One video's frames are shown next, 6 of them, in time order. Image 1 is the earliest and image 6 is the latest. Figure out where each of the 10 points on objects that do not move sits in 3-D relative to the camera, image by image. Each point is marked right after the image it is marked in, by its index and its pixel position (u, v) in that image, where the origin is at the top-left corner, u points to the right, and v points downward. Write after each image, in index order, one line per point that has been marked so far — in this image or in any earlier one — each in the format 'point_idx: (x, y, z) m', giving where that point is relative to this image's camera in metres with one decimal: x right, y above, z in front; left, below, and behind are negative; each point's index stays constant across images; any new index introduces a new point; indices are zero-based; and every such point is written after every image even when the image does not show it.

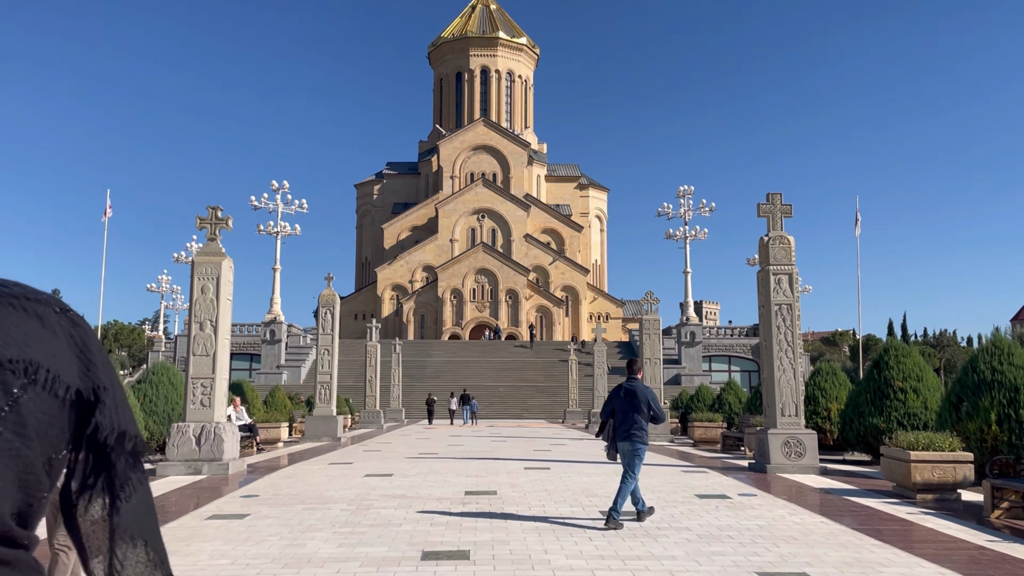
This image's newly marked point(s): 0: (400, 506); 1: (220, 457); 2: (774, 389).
0: (-1.2, -2.3, +8.6) m
1: (-4.2, -2.4, +11.6) m
2: (+4.0, -1.5, +12.3) m
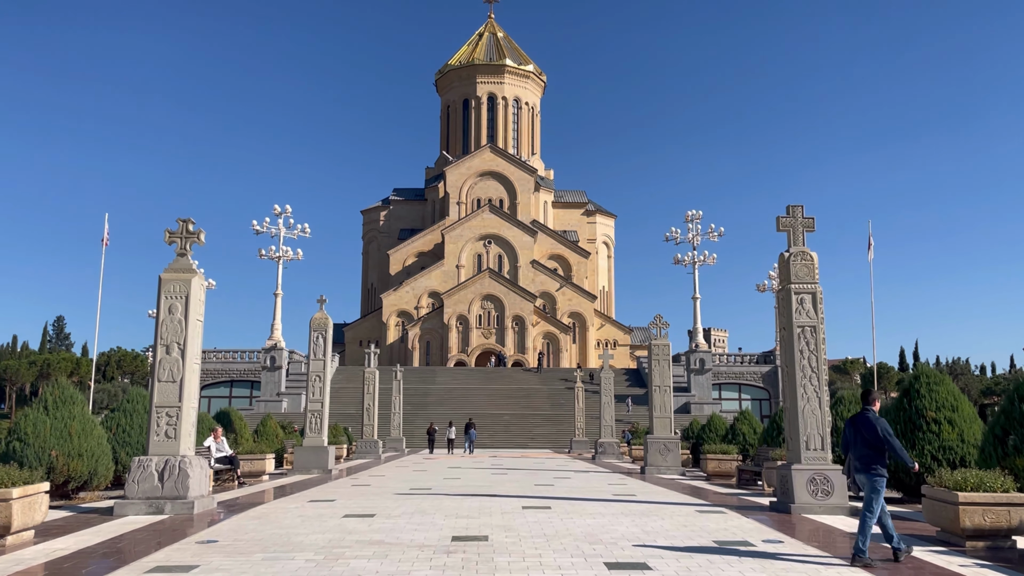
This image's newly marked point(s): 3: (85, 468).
0: (-1.3, -2.5, +7.5) m
1: (-4.3, -2.7, +10.5) m
2: (+3.9, -1.8, +11.2) m
3: (-6.5, -2.7, +12.3) m
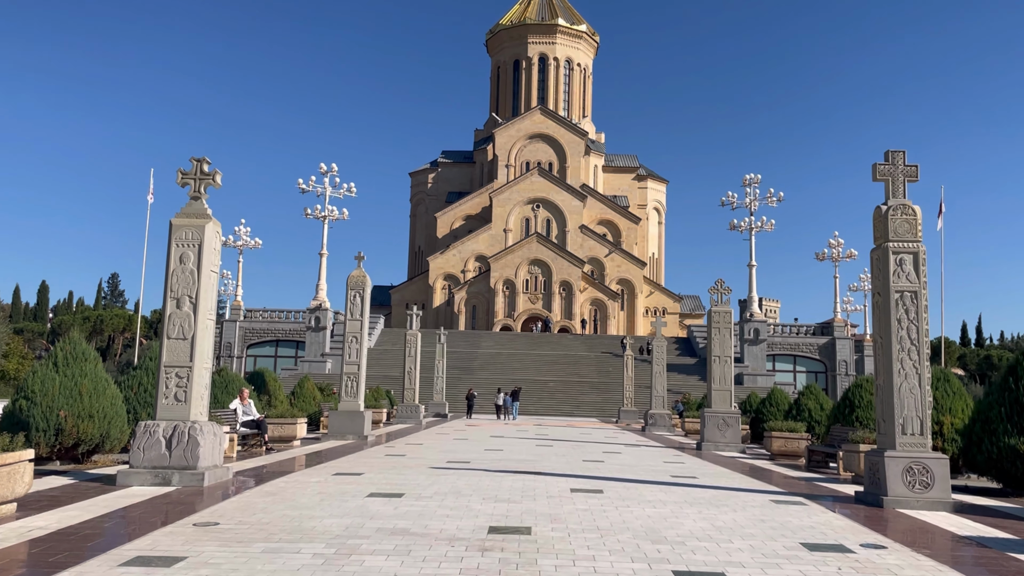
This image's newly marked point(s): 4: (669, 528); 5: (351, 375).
0: (-0.9, -2.0, +6.3) m
1: (-3.7, -2.1, +9.5) m
2: (+4.5, -1.3, +9.6) m
3: (-5.8, -2.0, +11.4) m
4: (+1.4, -2.2, +7.4) m
5: (-3.8, -2.1, +19.2) m
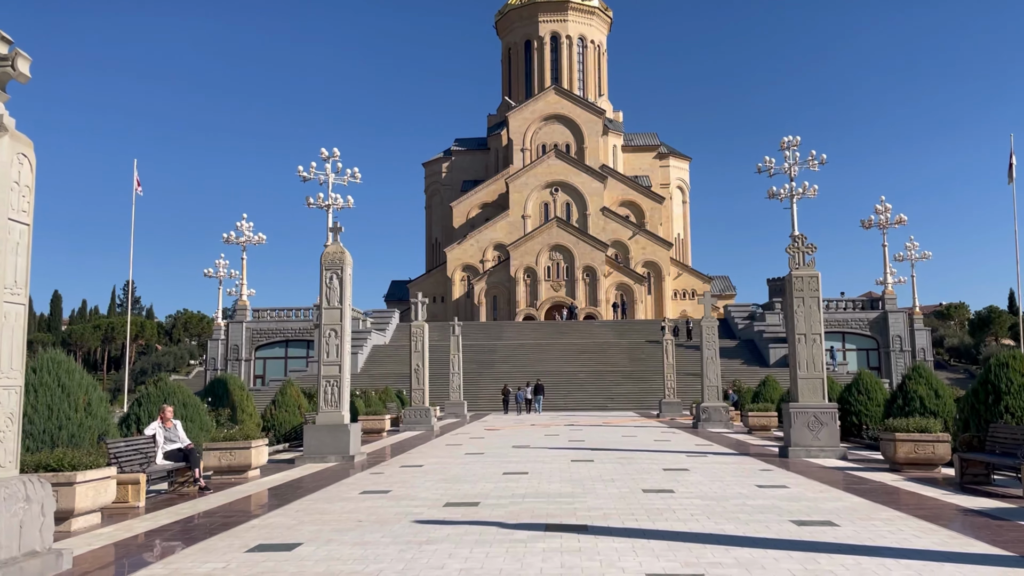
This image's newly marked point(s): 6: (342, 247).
0: (-0.8, -1.7, +2.1) m
1: (-3.5, -1.8, +5.4) m
2: (+4.7, -0.7, +5.3) m
3: (-5.6, -1.8, +7.4) m
4: (+1.6, -1.7, +3.2) m
5: (-3.3, -1.7, +15.1) m
6: (-3.2, +0.8, +15.3) m
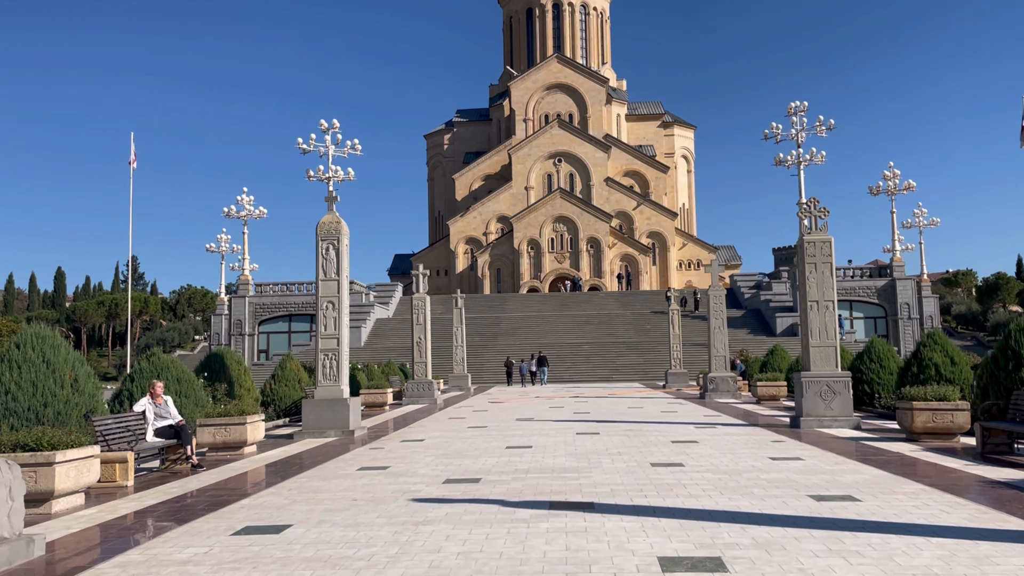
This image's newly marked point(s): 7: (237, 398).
0: (-0.8, -1.6, +1.7) m
1: (-3.5, -1.6, +5.0) m
2: (+4.6, -0.4, +4.8) m
3: (-5.6, -1.6, +7.0) m
4: (+1.6, -1.5, +2.8) m
5: (-3.3, -1.2, +14.7) m
6: (-3.2, +1.3, +14.8) m
7: (-5.1, -2.0, +14.9) m
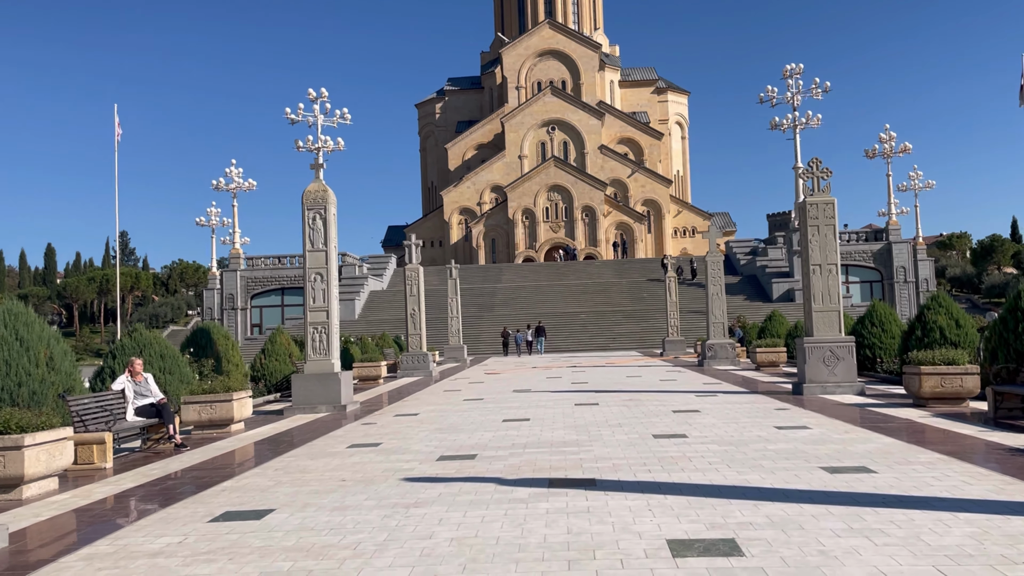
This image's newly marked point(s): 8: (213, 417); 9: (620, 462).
0: (-0.8, -1.5, +1.3) m
1: (-3.5, -1.4, +4.6) m
2: (+4.6, -0.1, +4.4) m
3: (-5.6, -1.4, +6.6) m
4: (+1.6, -1.4, +2.4) m
5: (-3.4, -0.7, +14.3) m
6: (-3.3, +1.8, +14.3) m
7: (-5.2, -1.5, +14.5) m
8: (-4.2, -1.8, +11.7) m
9: (+0.9, -1.6, +7.5) m
